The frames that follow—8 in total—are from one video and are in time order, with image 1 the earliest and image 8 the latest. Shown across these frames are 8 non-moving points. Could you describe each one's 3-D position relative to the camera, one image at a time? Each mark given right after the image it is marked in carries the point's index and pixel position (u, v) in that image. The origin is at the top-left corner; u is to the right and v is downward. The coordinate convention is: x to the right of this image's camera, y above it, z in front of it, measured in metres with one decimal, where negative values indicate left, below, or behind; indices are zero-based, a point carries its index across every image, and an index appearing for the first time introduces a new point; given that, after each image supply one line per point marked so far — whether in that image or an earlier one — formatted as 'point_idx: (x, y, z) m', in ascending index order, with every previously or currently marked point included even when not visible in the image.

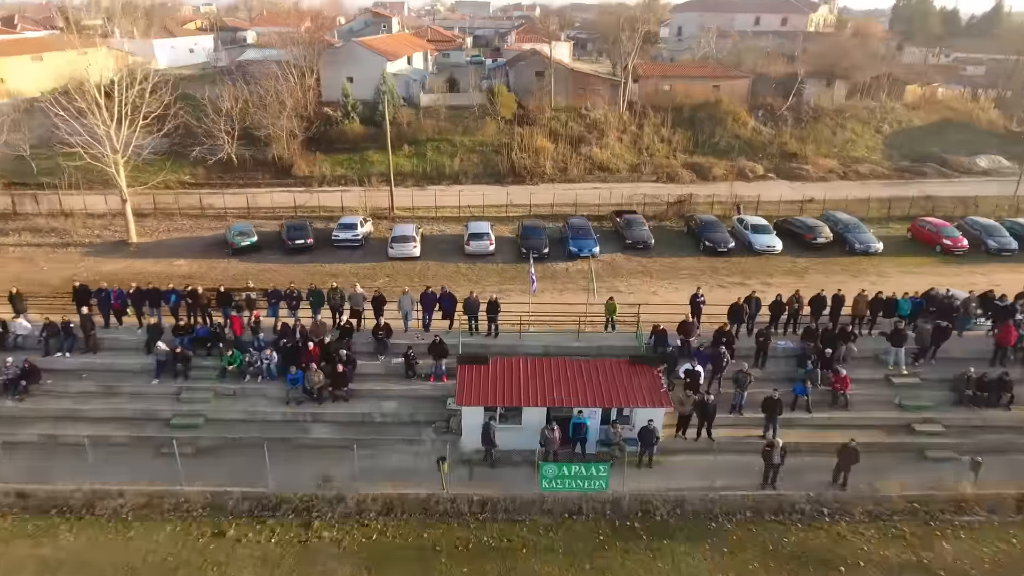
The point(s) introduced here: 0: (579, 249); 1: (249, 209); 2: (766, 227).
0: (+1.7, +1.0, +16.0) m
1: (-8.0, +2.3, +19.9) m
2: (+6.7, +1.6, +17.3) m
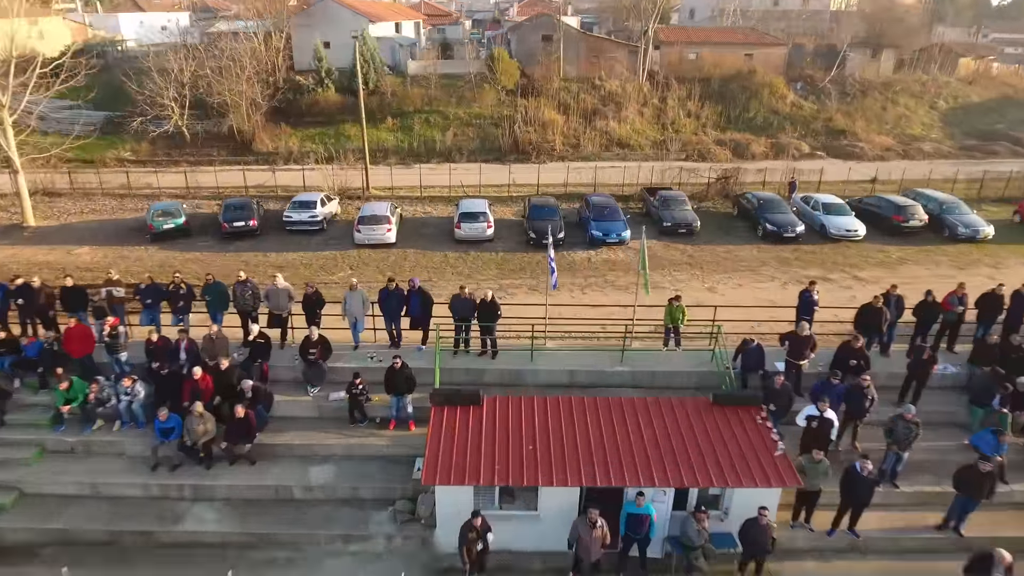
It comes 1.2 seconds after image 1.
0: (+1.7, +1.0, +12.2) m
1: (-7.9, +2.4, +16.1) m
2: (+6.8, +1.7, +13.5) m
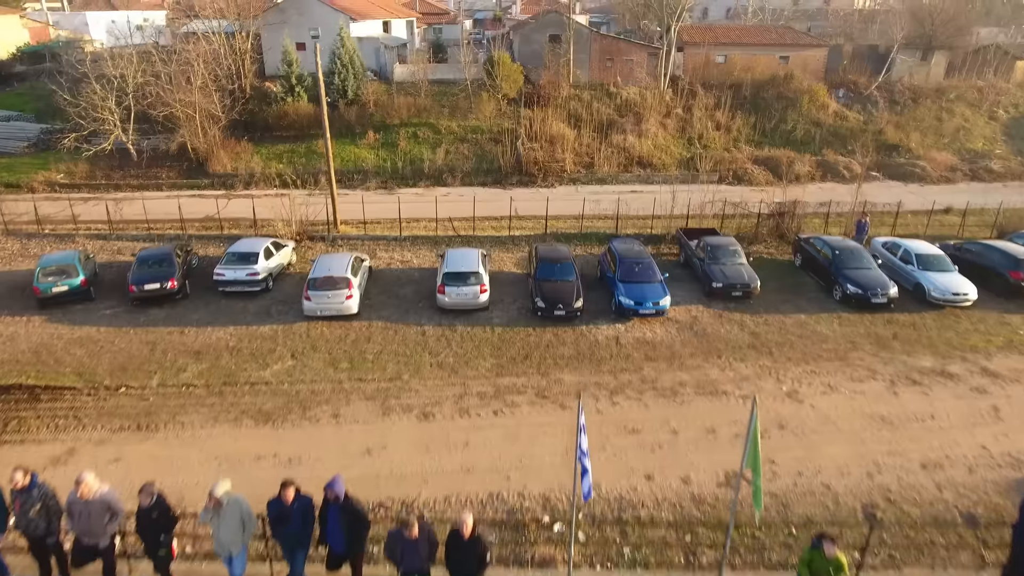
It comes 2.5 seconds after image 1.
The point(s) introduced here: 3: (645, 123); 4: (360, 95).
0: (+1.8, -0.2, +9.1) m
1: (-7.9, +1.2, +13.1) m
2: (+6.8, +0.5, +10.4) m
3: (+4.0, +4.9, +19.5) m
4: (-4.3, +5.5, +18.6) m
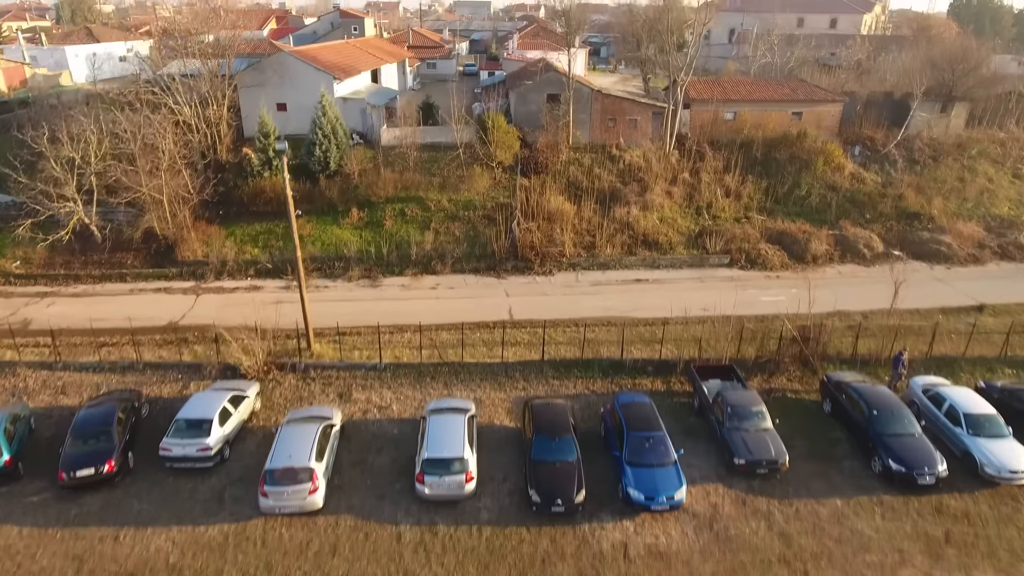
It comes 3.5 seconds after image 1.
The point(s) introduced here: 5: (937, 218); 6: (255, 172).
0: (+1.6, -2.5, +7.9) m
1: (-8.0, -1.1, +11.8) m
2: (+6.7, -1.8, +9.1) m
3: (+3.8, +2.7, +18.2) m
4: (-4.5, +3.2, +17.3) m
5: (+12.3, +2.1, +18.9) m
6: (-6.6, +3.0, +16.8) m
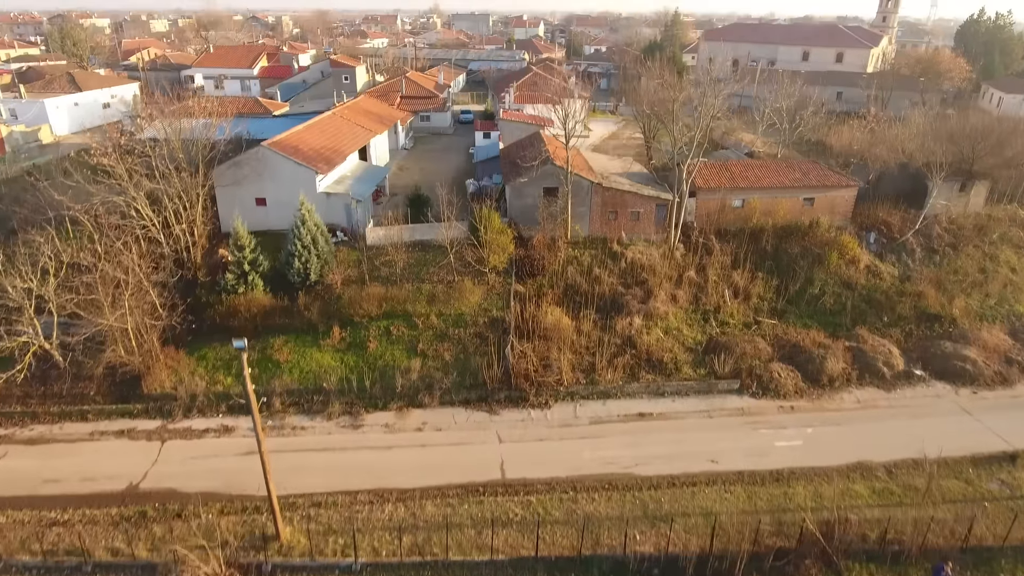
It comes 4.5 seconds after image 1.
0: (+1.5, -5.5, +6.7) m
1: (-8.1, -4.1, +10.6) m
2: (+6.6, -4.8, +8.0) m
3: (+3.7, -0.3, +17.0) m
4: (-4.6, +0.2, +16.1) m
5: (+12.1, -0.9, +17.7) m
6: (-6.7, +0.1, +15.6) m
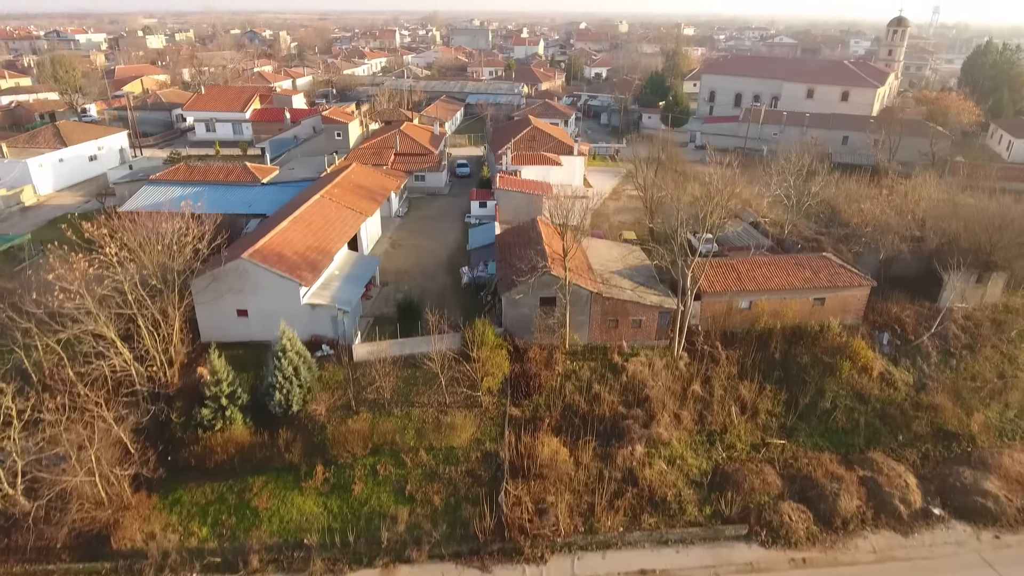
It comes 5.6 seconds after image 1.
0: (+1.4, -8.5, +5.8) m
1: (-8.3, -7.1, +9.8) m
2: (+6.4, -7.9, +7.1) m
3: (+3.6, -3.3, +16.1) m
4: (-4.7, -2.8, +15.2) m
5: (+12.0, -3.9, +16.8) m
6: (-6.9, -3.0, +14.7) m
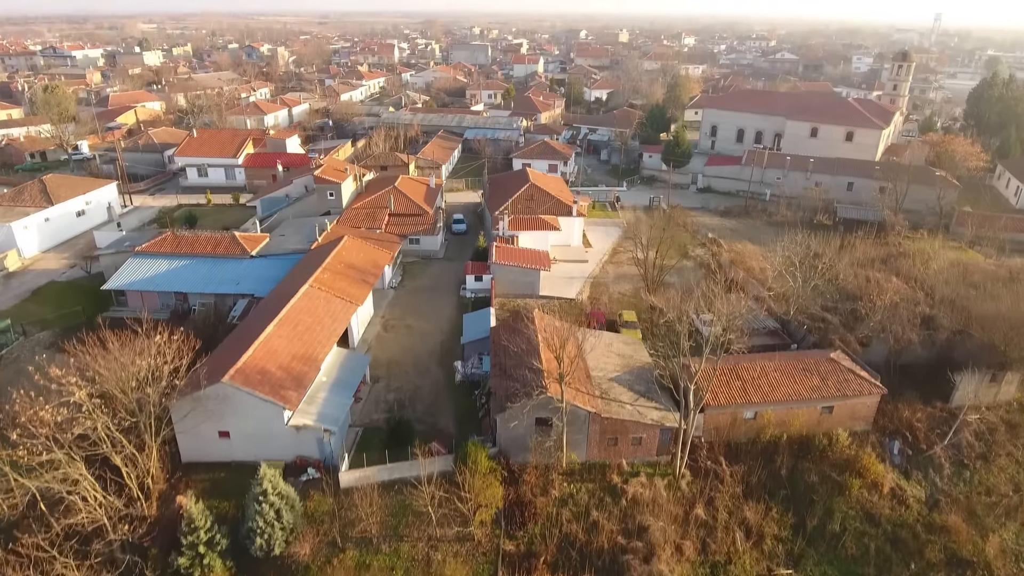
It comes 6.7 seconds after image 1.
0: (+1.2, -11.6, +5.1) m
1: (-8.4, -10.2, +9.0) m
2: (+6.3, -10.9, +6.4) m
3: (+3.4, -6.3, +15.4) m
4: (-4.9, -5.8, +14.5) m
5: (+11.9, -6.9, +16.1) m
6: (-7.0, -6.0, +14.0) m
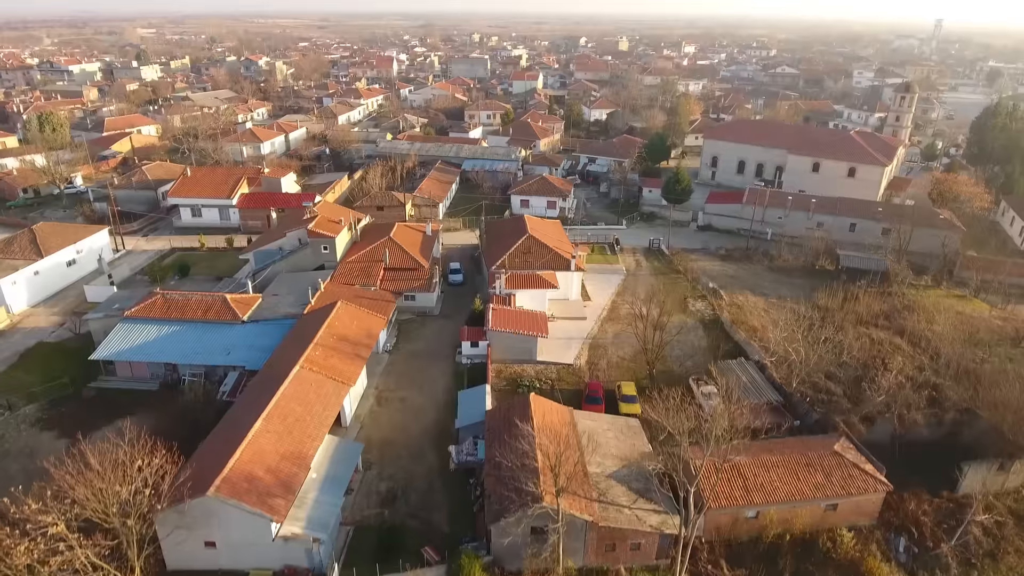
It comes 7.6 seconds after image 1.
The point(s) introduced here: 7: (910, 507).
0: (+1.1, -14.2, +4.7) m
1: (-8.5, -12.8, +8.6) m
2: (+6.1, -13.5, +5.9) m
3: (+3.3, -8.9, +14.9) m
4: (-5.0, -8.4, +14.0) m
5: (+11.7, -9.4, +15.6) m
6: (-7.1, -8.6, +13.5) m
7: (+11.3, -6.2, +18.5) m
